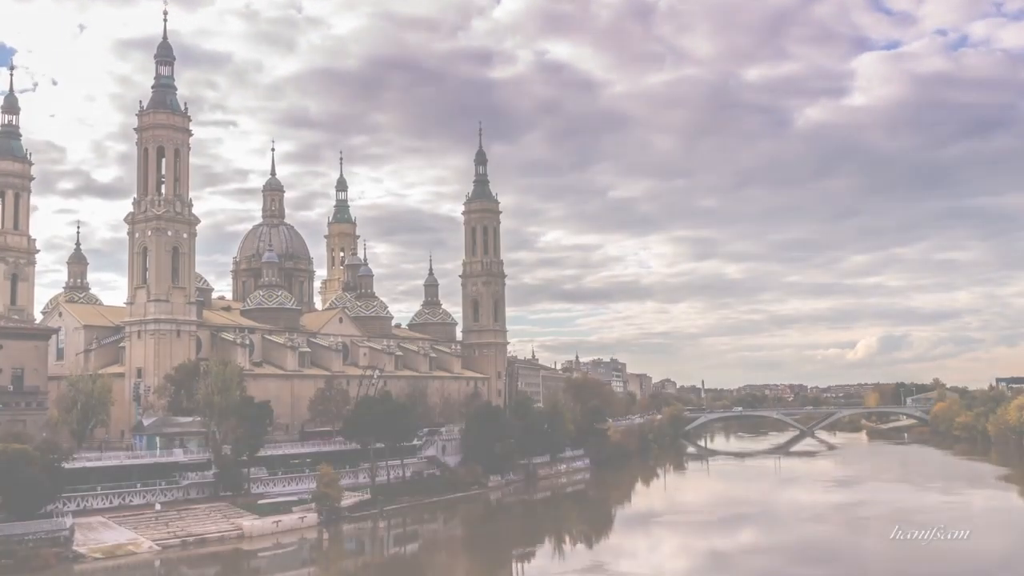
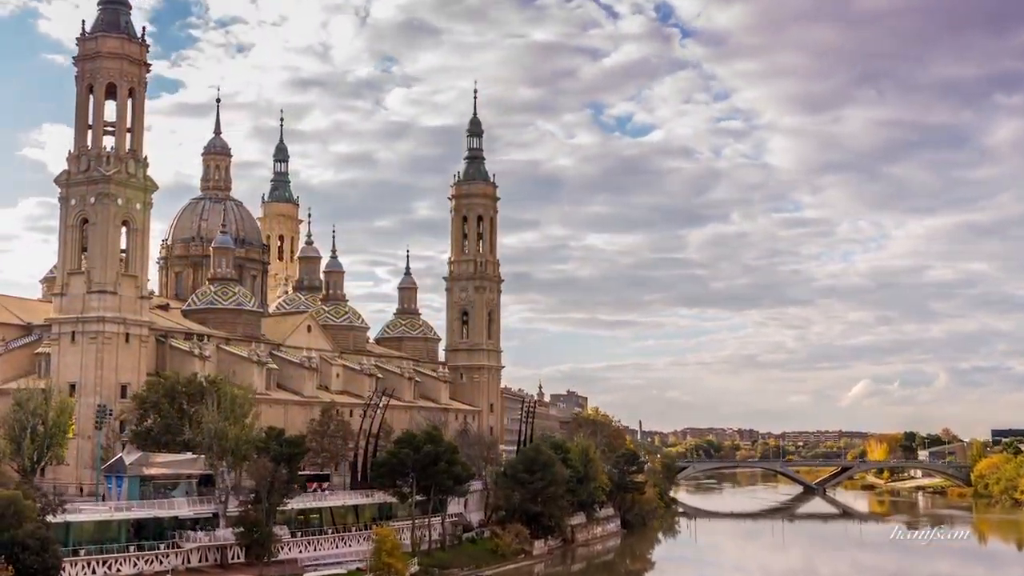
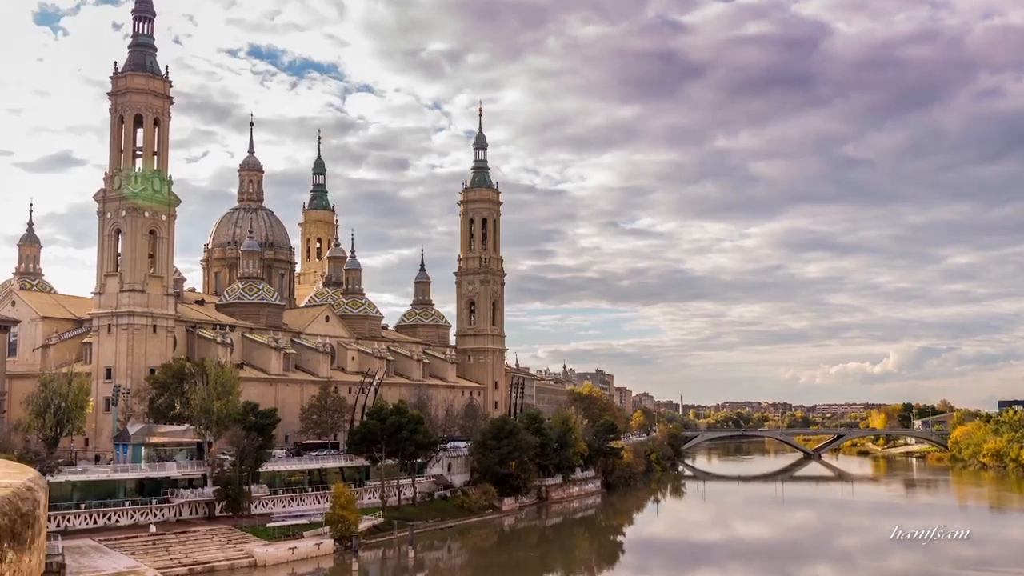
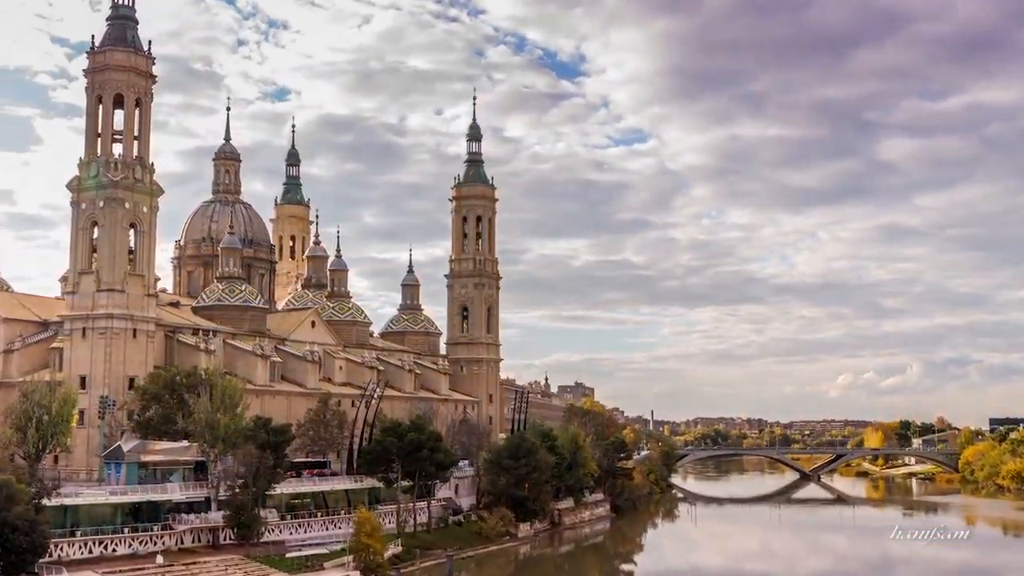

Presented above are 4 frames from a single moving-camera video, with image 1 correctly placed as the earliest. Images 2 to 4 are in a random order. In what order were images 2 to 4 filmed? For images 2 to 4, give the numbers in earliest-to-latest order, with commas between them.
3, 4, 2
